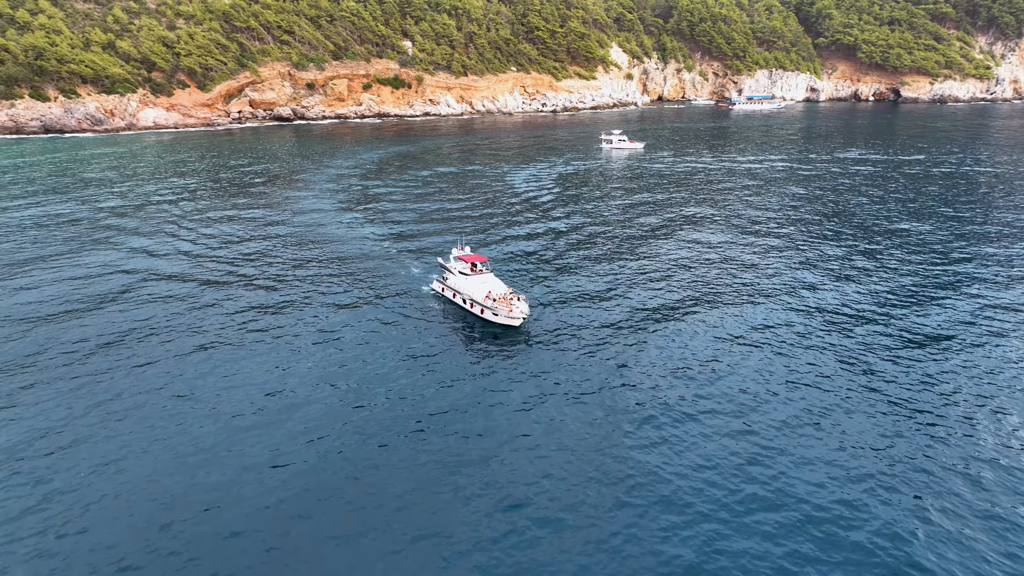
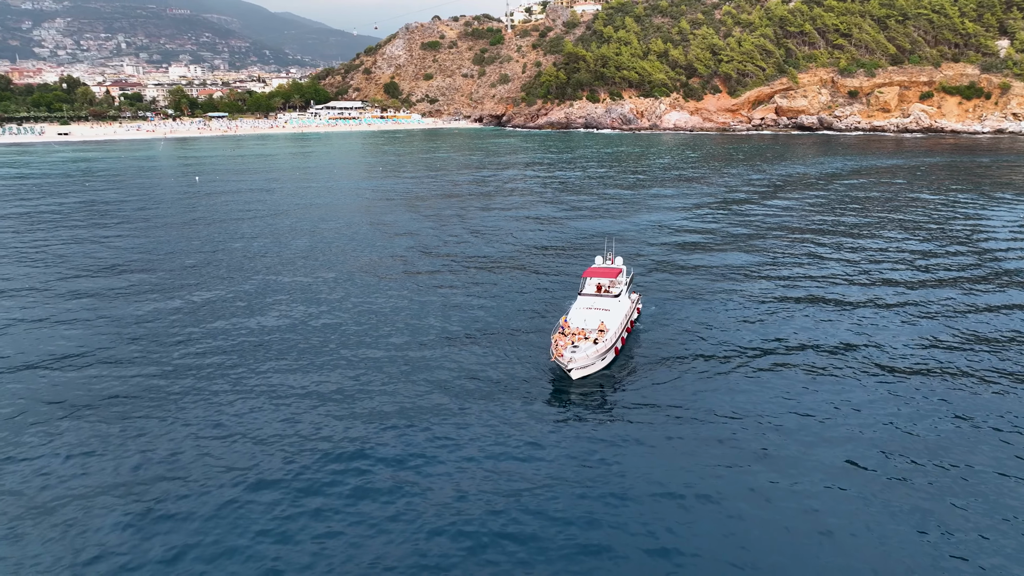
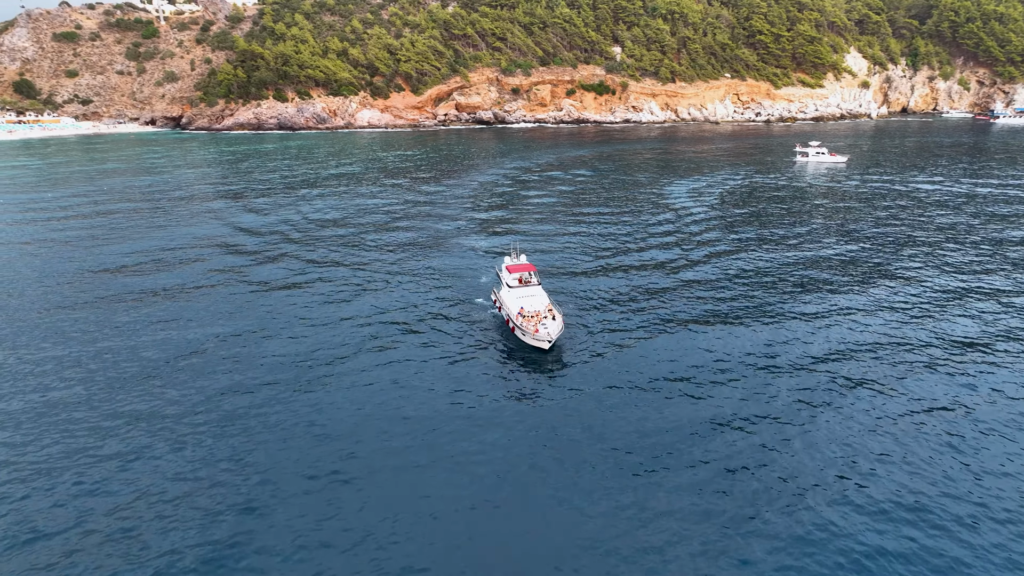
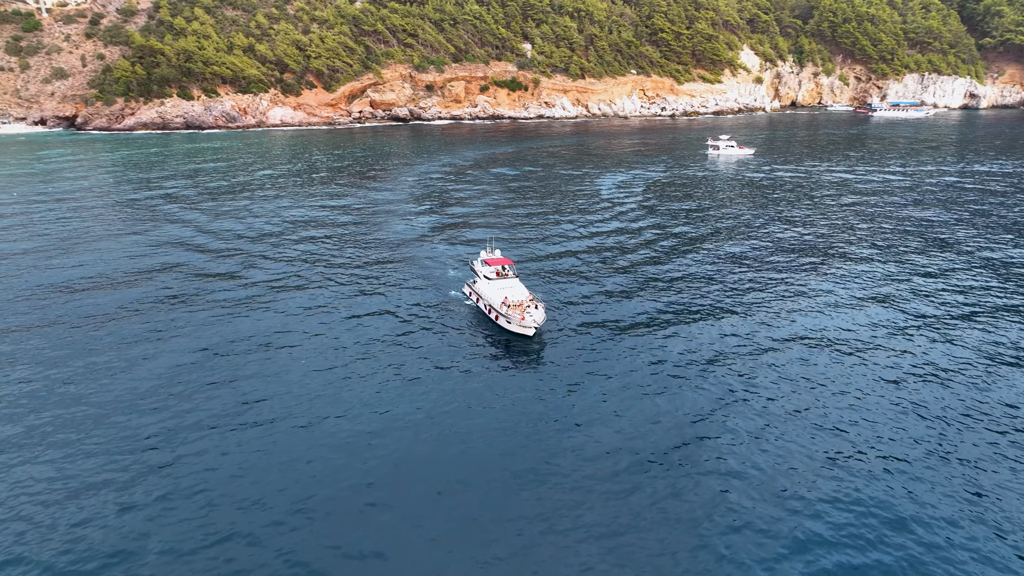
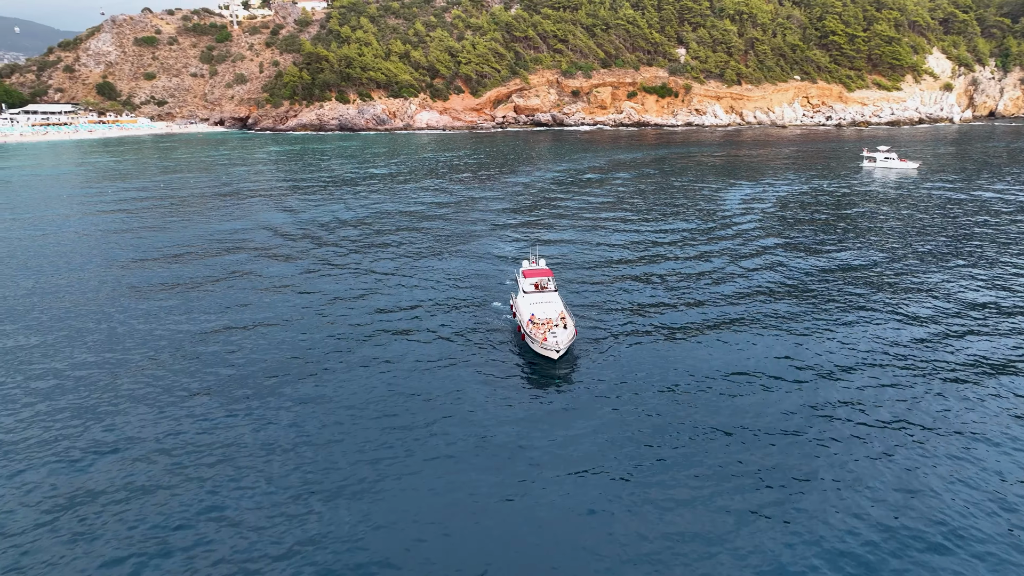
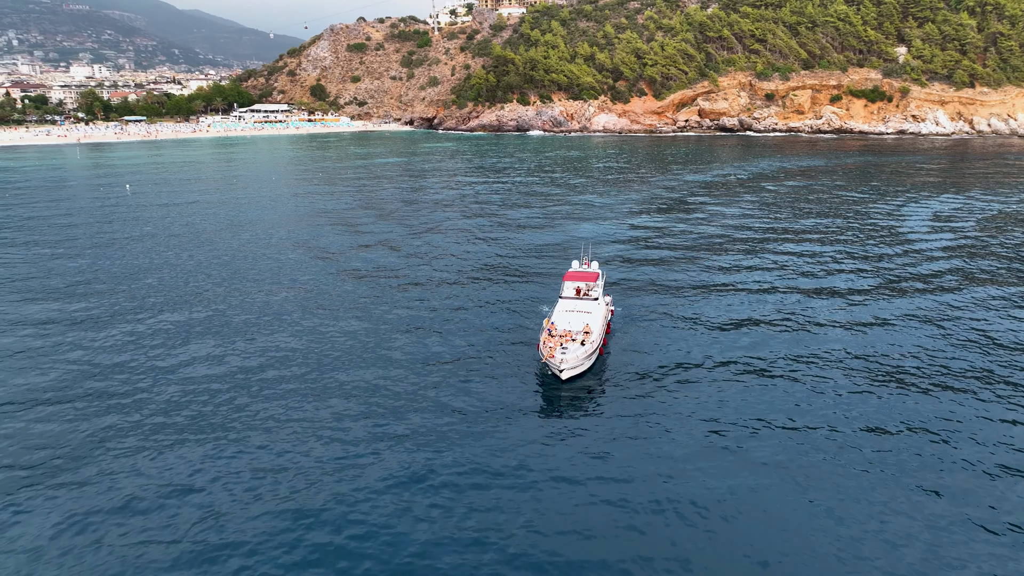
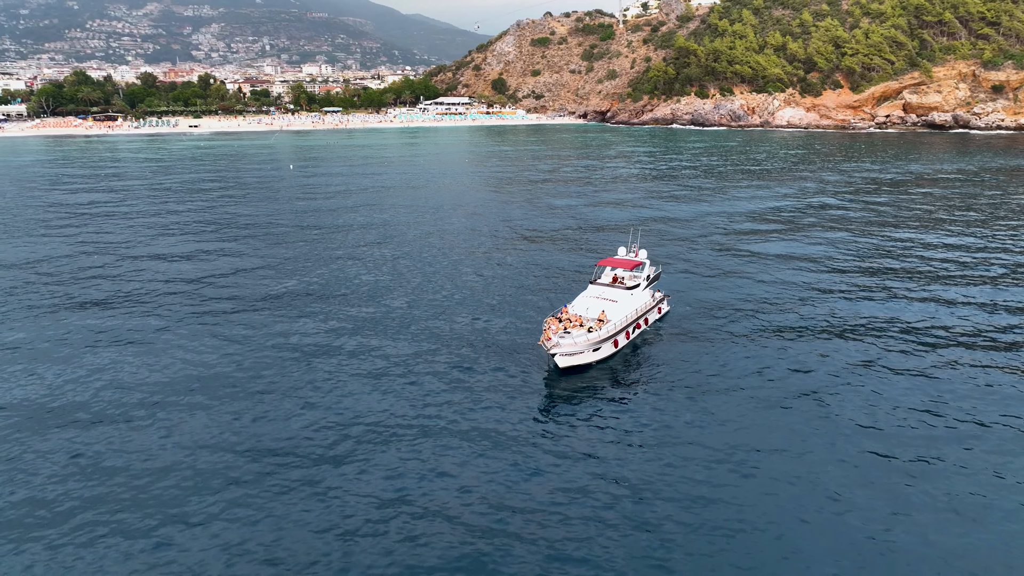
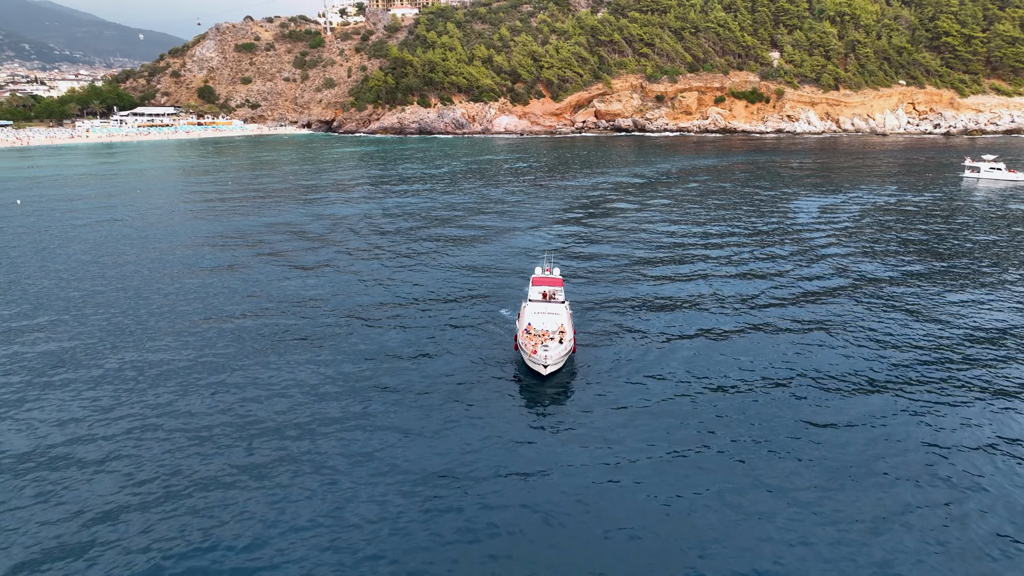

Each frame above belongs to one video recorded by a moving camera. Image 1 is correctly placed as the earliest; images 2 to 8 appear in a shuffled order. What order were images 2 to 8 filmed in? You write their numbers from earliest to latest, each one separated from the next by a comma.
4, 3, 5, 8, 6, 2, 7
